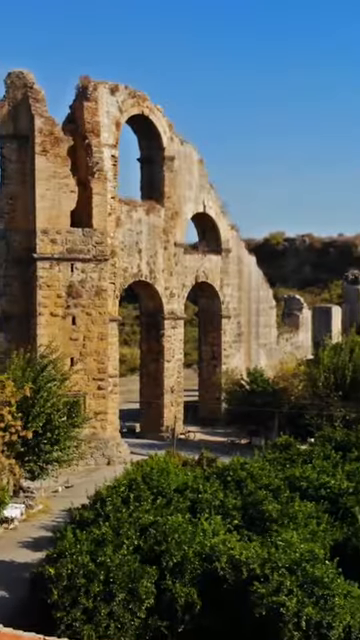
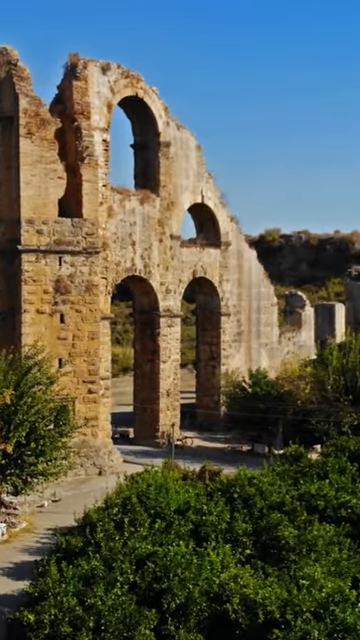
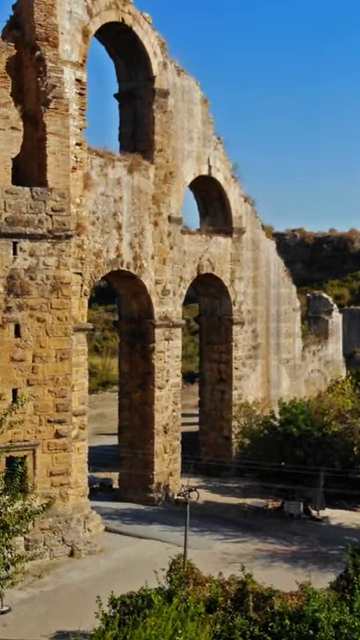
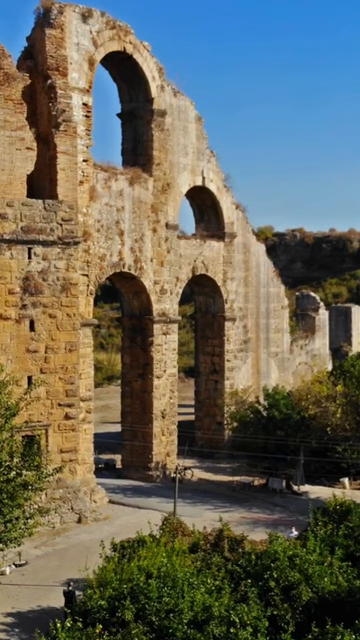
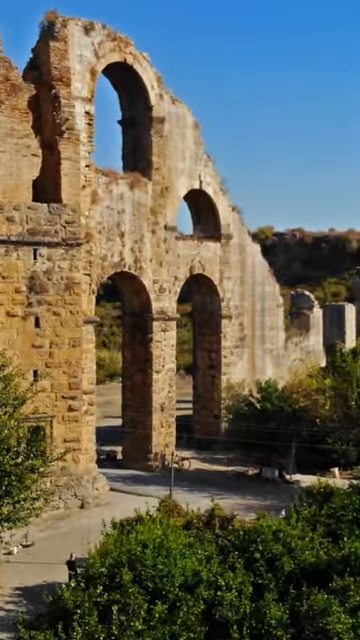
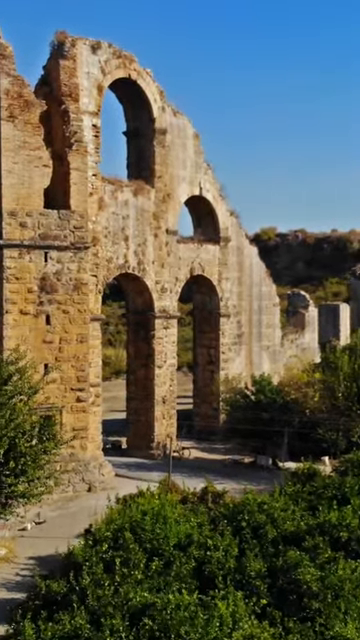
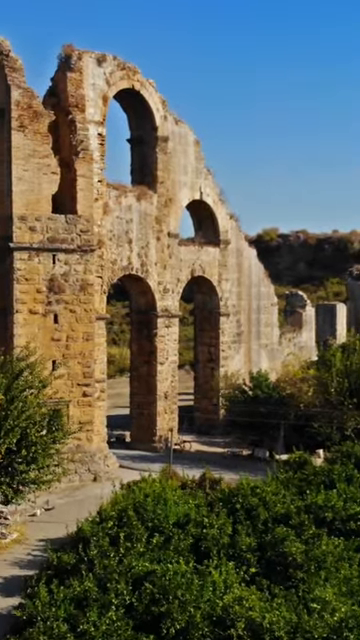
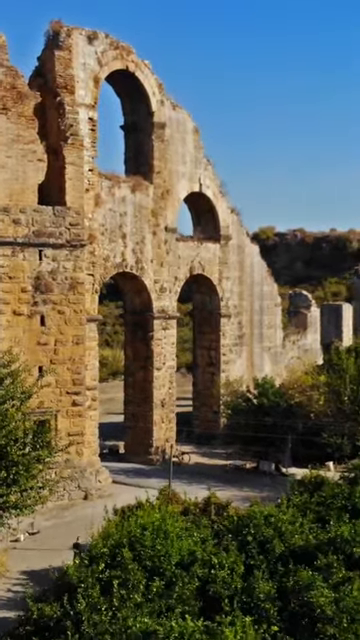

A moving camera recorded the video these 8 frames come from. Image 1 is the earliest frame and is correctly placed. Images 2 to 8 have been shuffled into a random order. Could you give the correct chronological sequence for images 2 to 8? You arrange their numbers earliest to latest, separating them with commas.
2, 7, 6, 8, 5, 4, 3
